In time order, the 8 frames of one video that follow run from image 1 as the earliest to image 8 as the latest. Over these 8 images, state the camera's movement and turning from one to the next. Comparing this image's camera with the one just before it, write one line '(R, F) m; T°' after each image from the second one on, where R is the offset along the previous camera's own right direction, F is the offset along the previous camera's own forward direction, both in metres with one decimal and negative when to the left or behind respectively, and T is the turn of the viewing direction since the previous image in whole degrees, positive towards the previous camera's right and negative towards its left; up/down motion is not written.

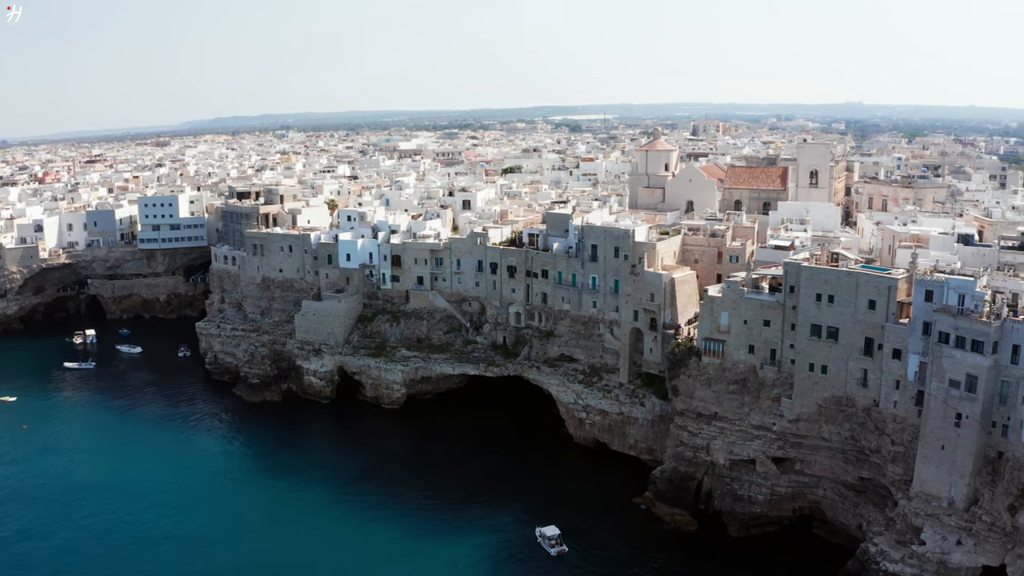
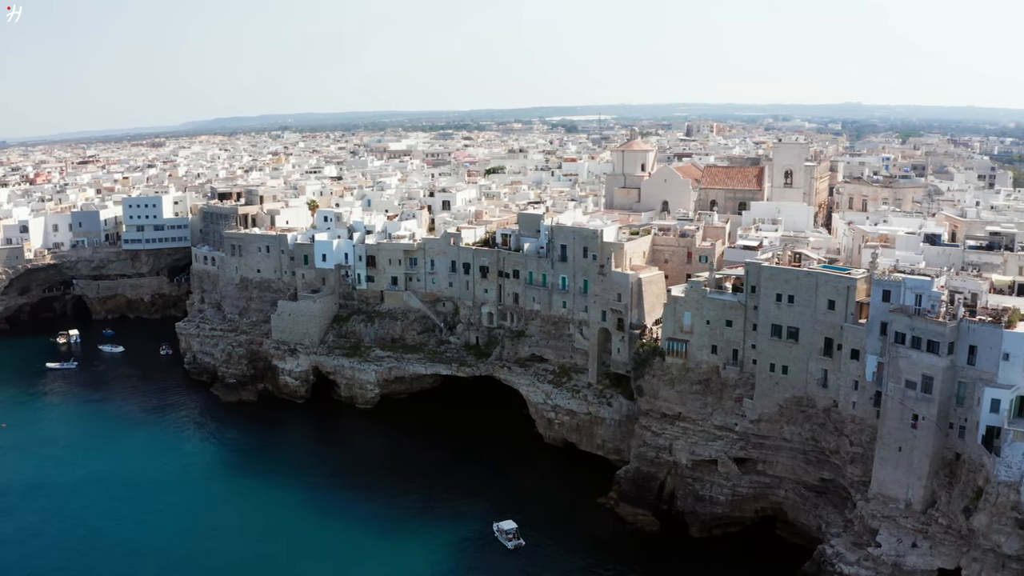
(+2.6, 0.0) m; -1°
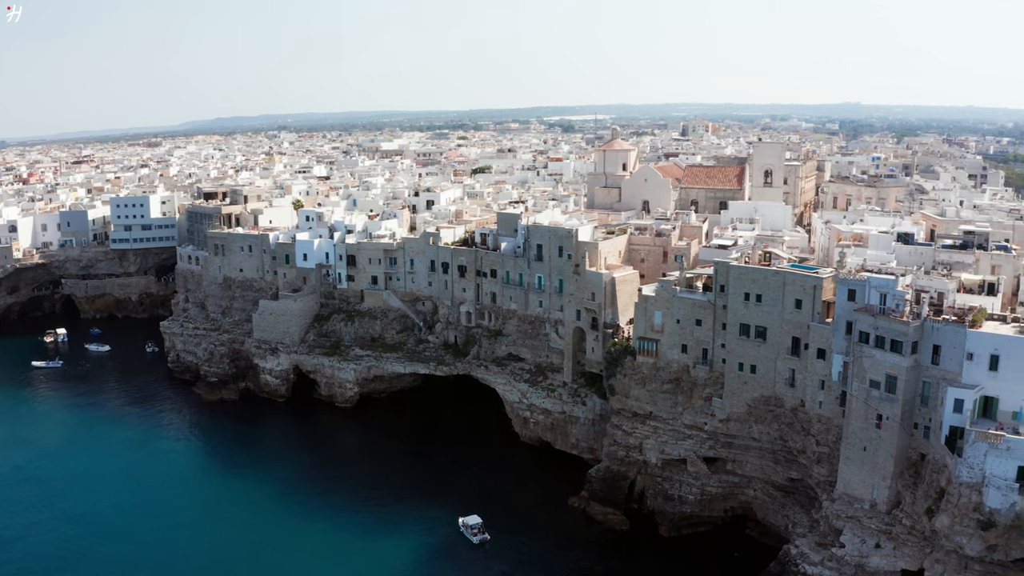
(+2.0, -0.1) m; 0°
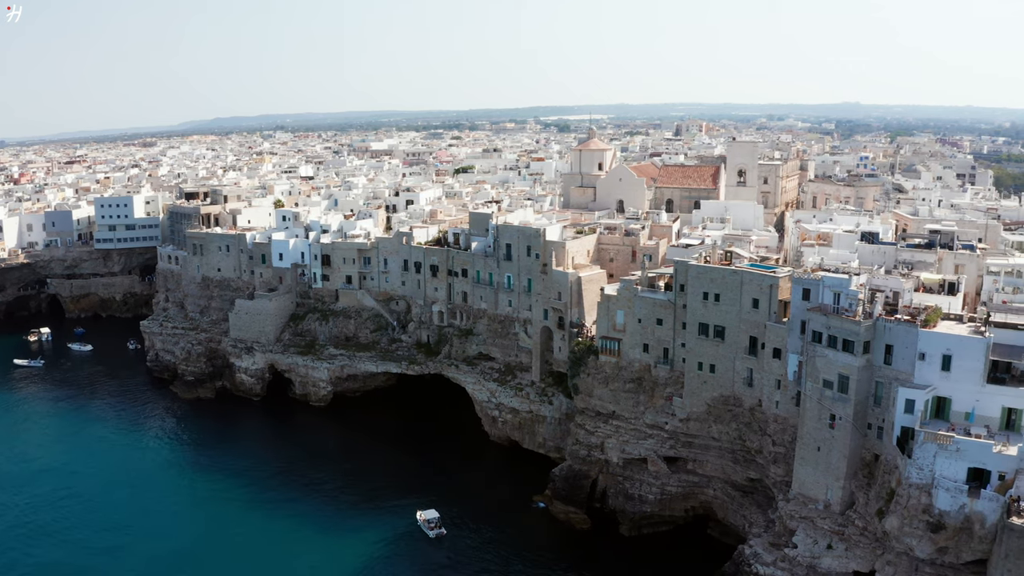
(+2.6, -0.1) m; -1°
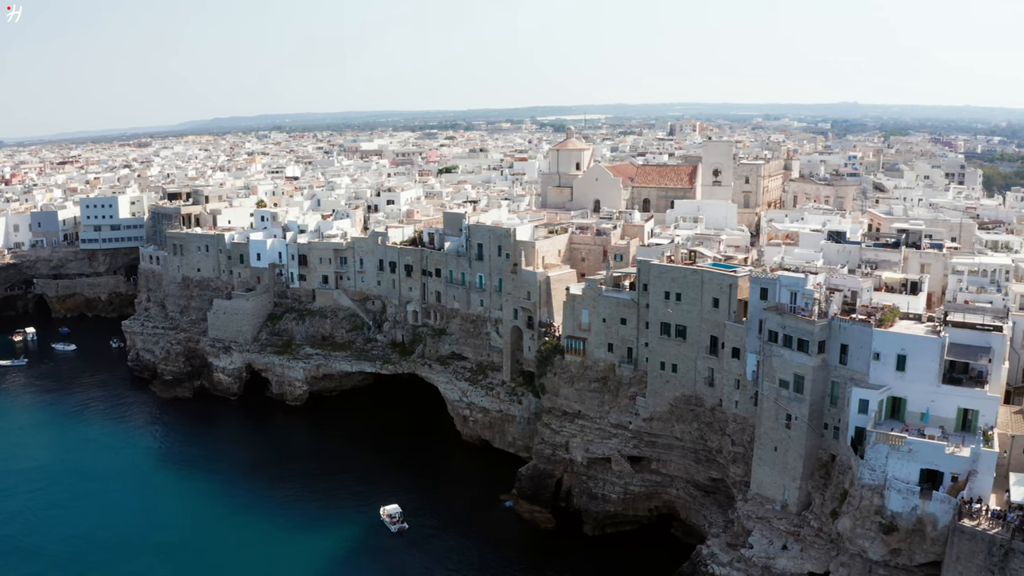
(+2.3, -0.1) m; -1°
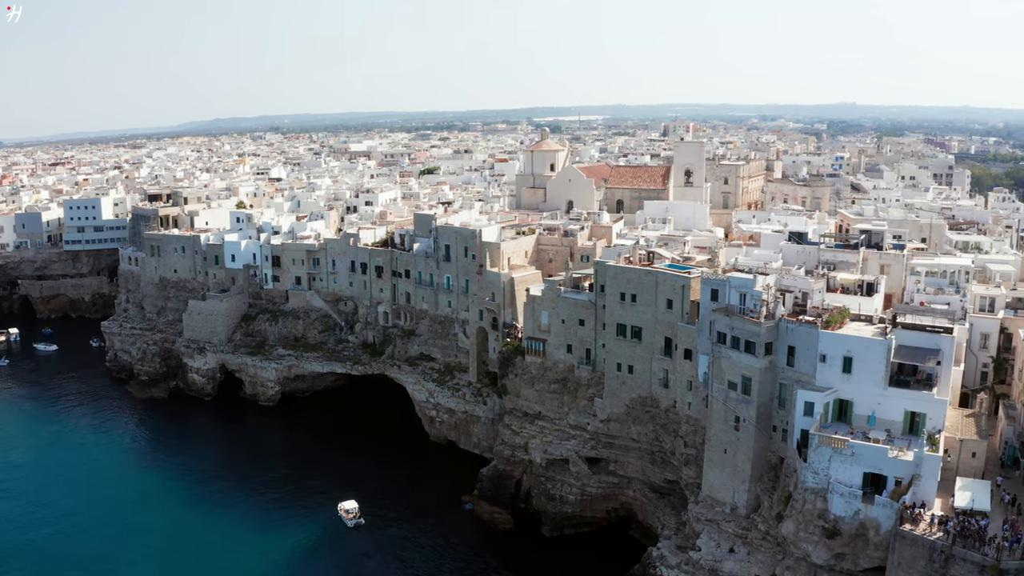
(+2.7, 0.0) m; -1°
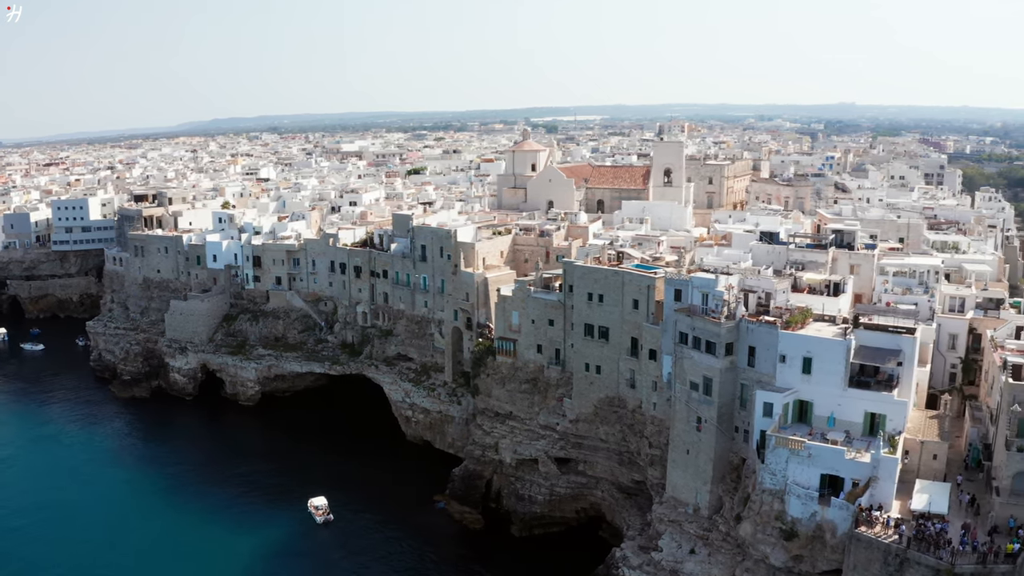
(+2.0, 0.0) m; 0°
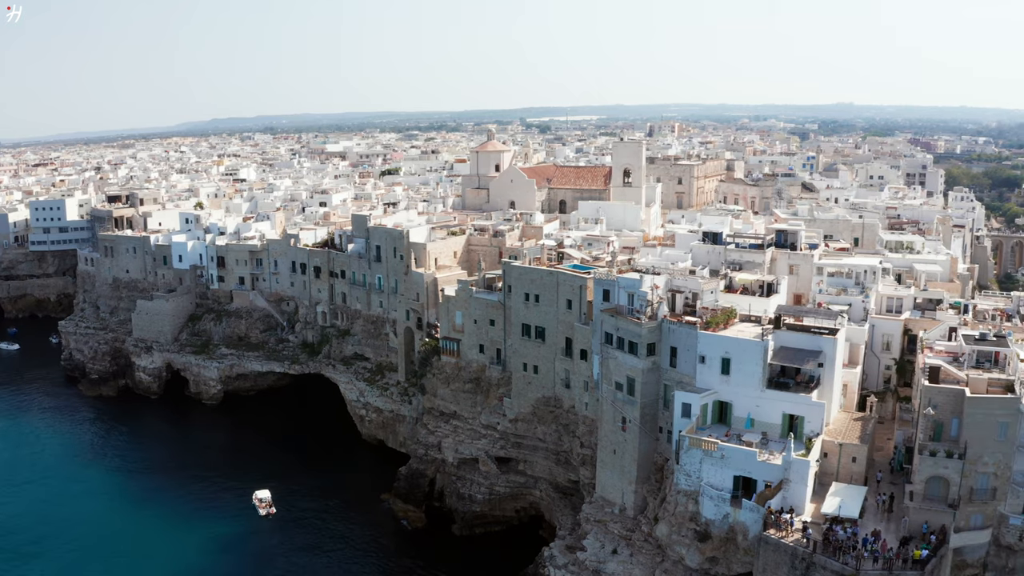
(+3.9, -0.2) m; -1°
